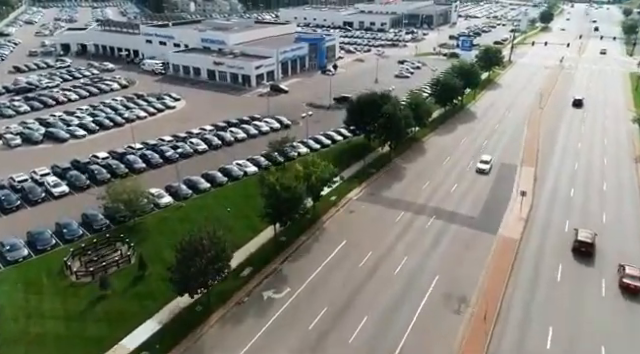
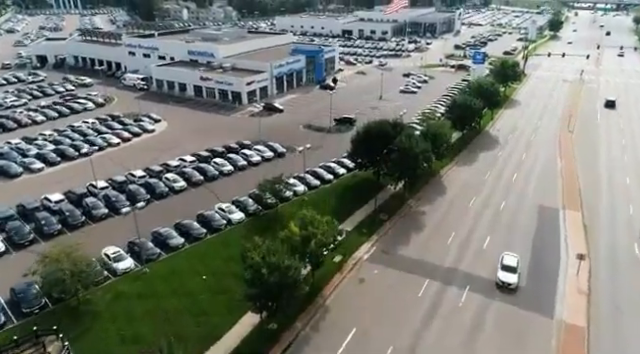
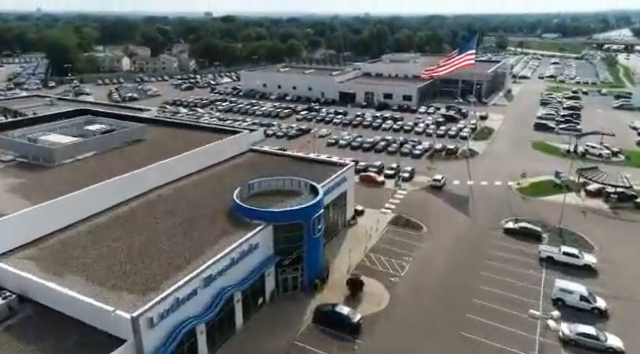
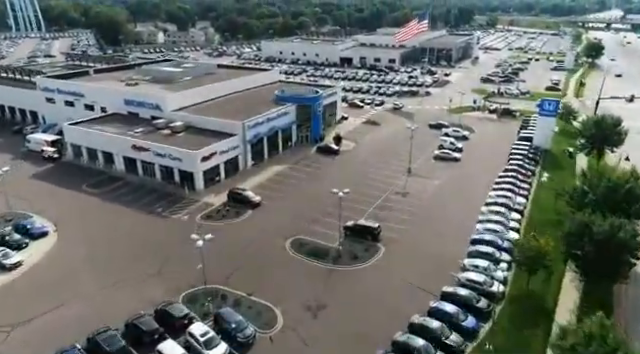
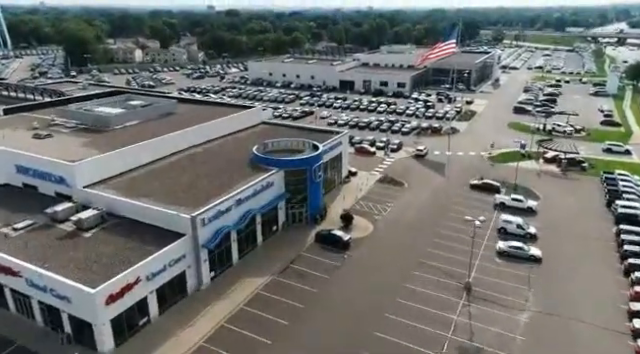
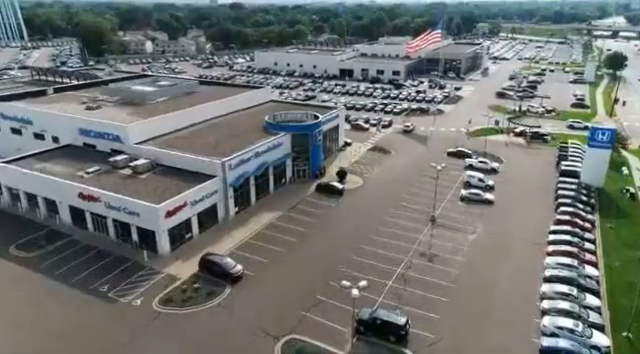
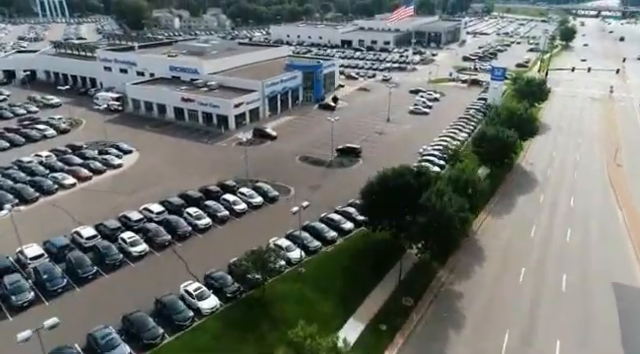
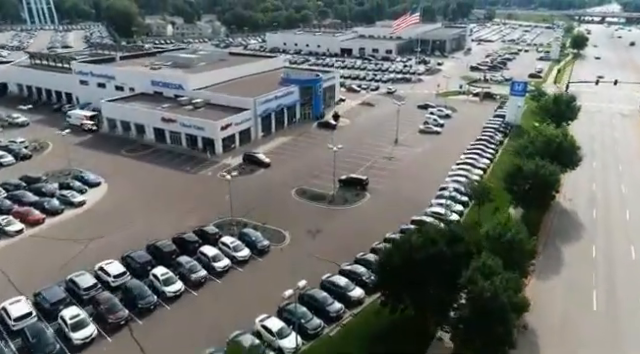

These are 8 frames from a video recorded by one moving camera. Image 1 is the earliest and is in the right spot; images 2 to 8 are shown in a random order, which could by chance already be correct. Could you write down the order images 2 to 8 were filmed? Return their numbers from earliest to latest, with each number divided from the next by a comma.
2, 7, 8, 4, 6, 5, 3
